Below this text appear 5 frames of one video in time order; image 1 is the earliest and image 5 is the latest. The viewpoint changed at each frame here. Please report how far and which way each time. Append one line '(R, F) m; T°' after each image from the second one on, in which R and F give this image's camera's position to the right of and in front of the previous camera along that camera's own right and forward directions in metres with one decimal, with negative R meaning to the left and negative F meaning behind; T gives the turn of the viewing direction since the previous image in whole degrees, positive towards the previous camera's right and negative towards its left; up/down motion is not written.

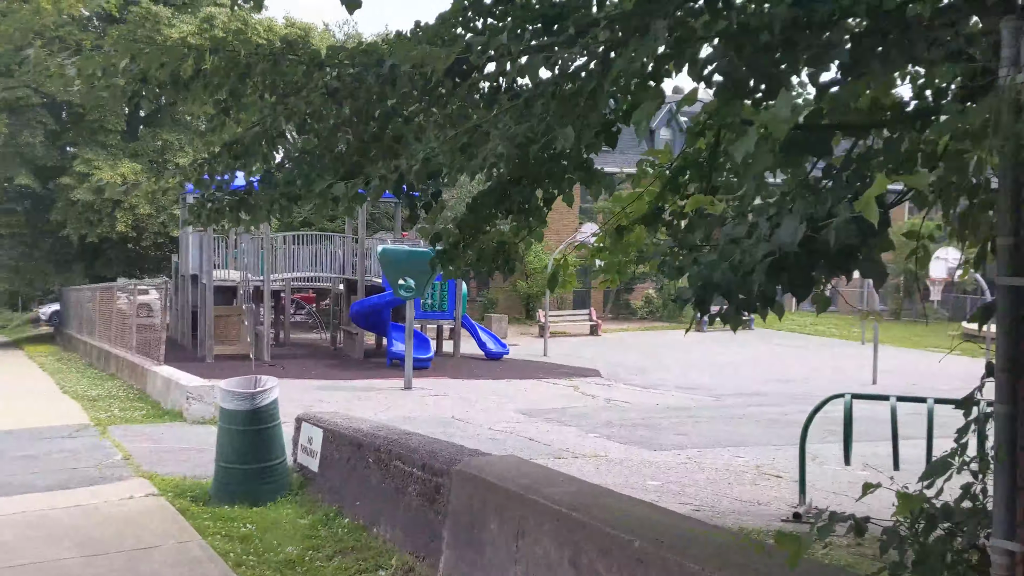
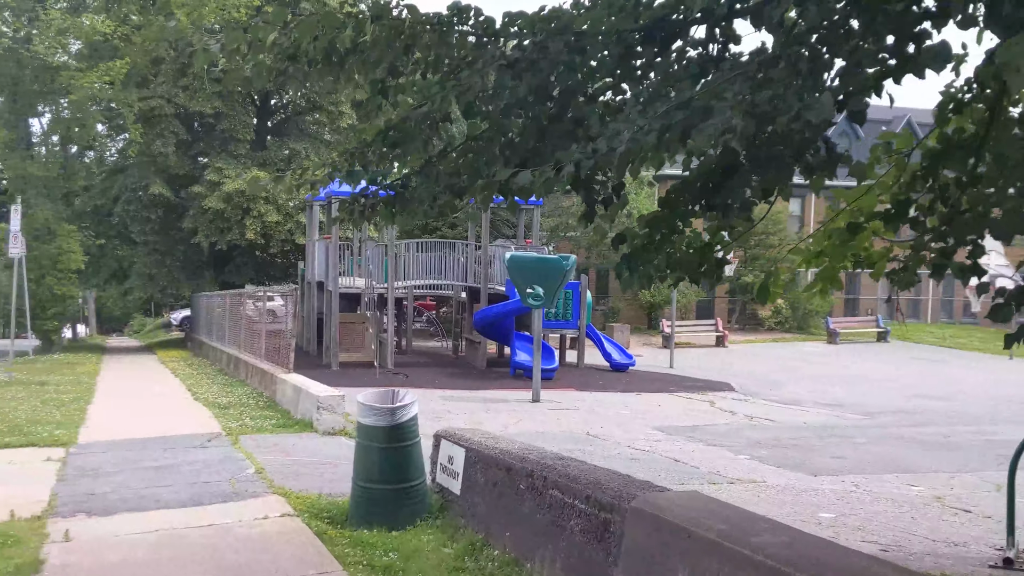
(-0.3, +0.5) m; -6°
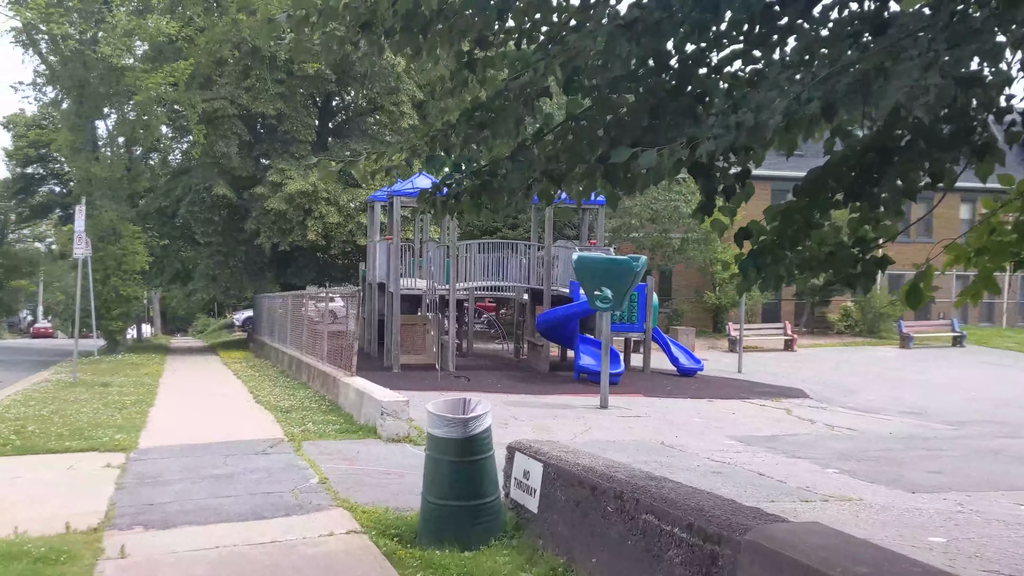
(-0.1, +0.4) m; -3°
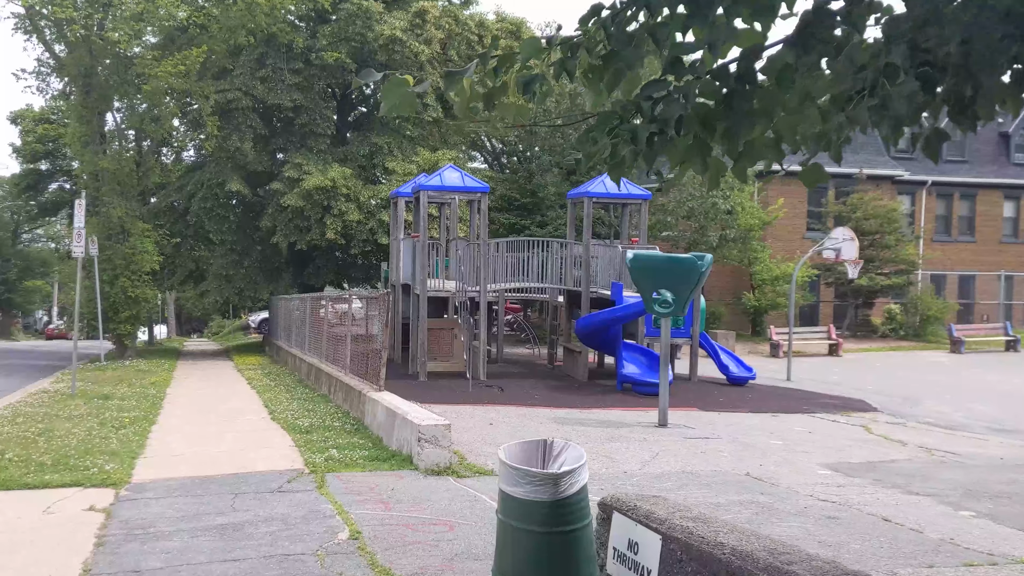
(-0.3, +1.4) m; -1°
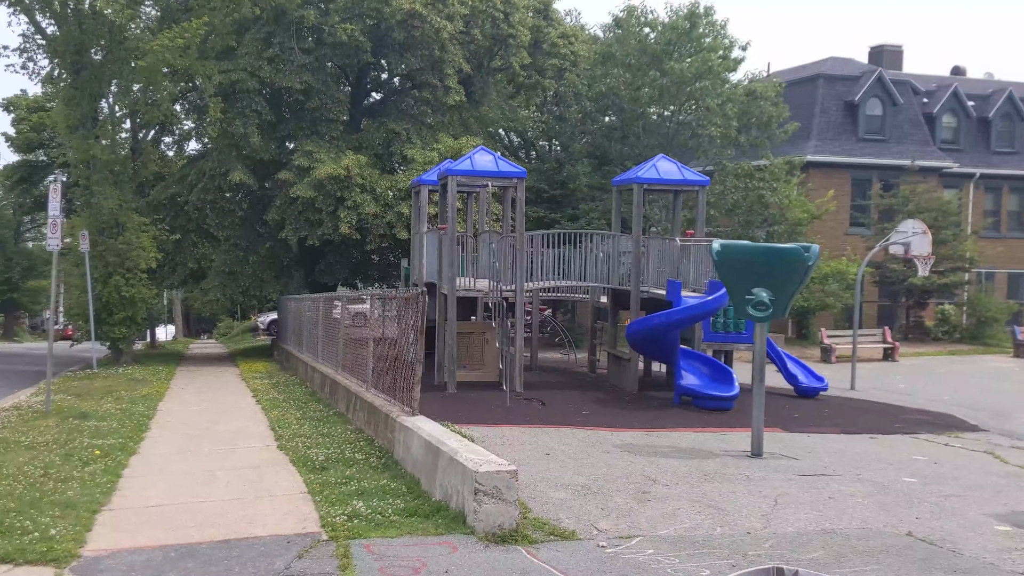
(-0.4, +2.0) m; -1°
